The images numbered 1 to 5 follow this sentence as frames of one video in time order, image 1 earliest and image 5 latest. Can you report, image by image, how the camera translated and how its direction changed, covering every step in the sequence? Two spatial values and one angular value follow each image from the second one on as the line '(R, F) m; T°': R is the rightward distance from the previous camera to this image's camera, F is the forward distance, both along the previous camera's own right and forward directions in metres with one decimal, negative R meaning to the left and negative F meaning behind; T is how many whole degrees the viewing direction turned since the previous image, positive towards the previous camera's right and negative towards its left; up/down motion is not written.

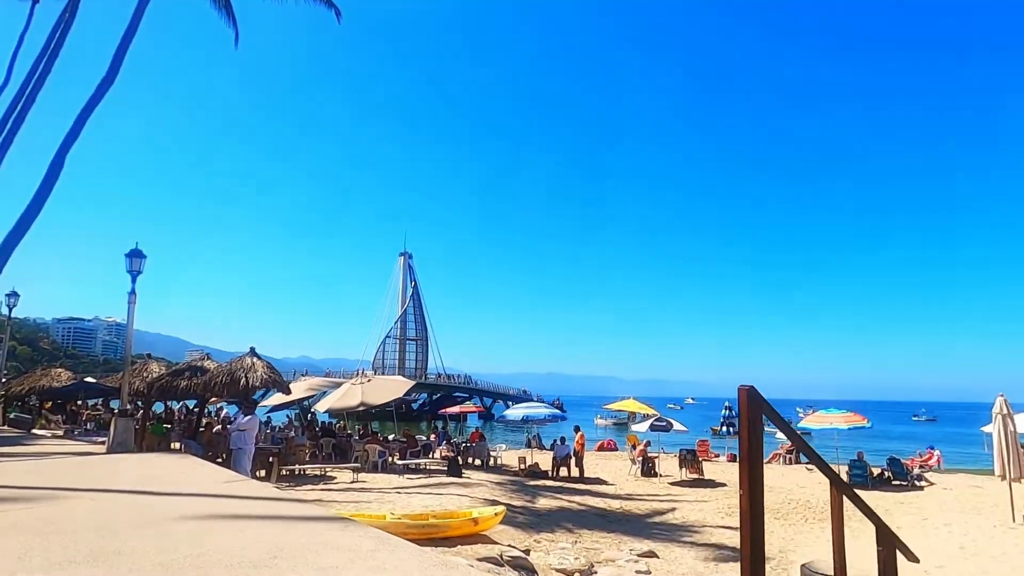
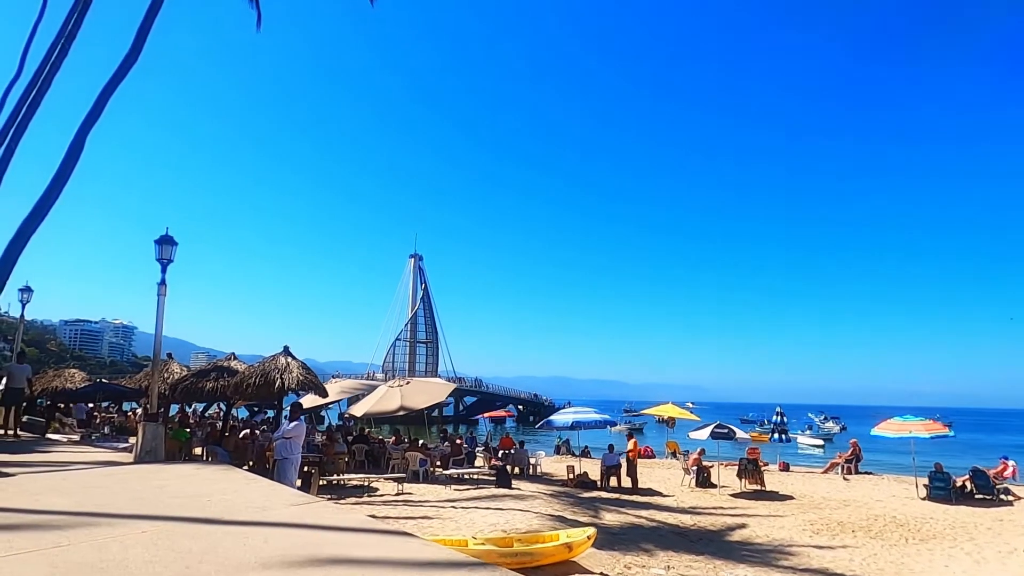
(-1.0, +1.1) m; 0°
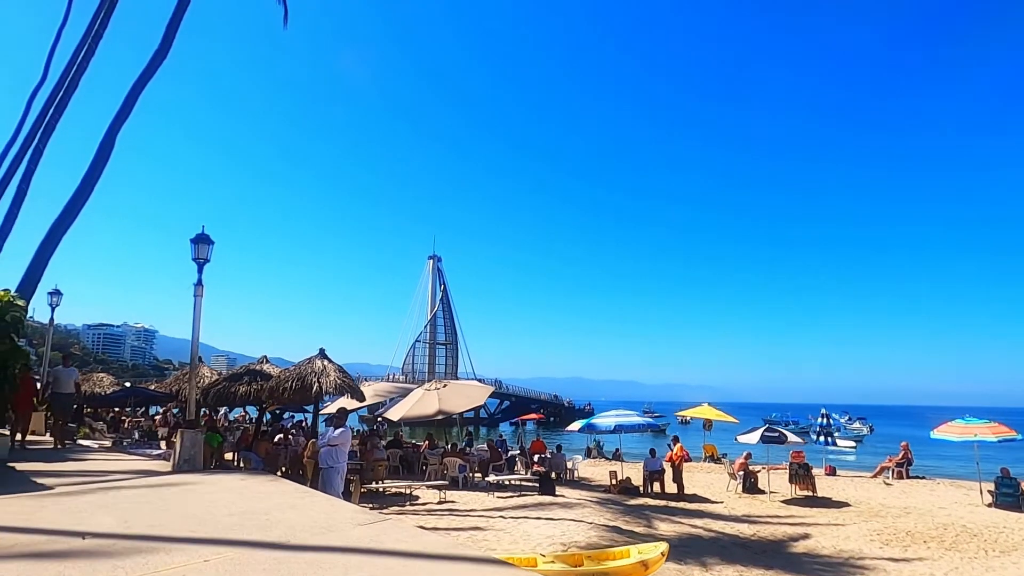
(-0.5, +0.5) m; -1°
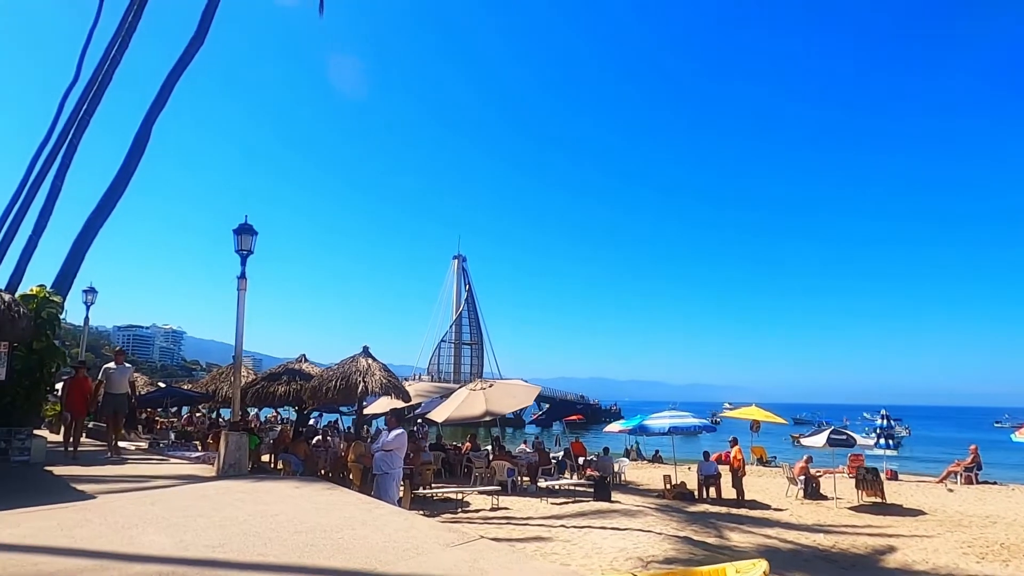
(-0.6, +0.7) m; -2°
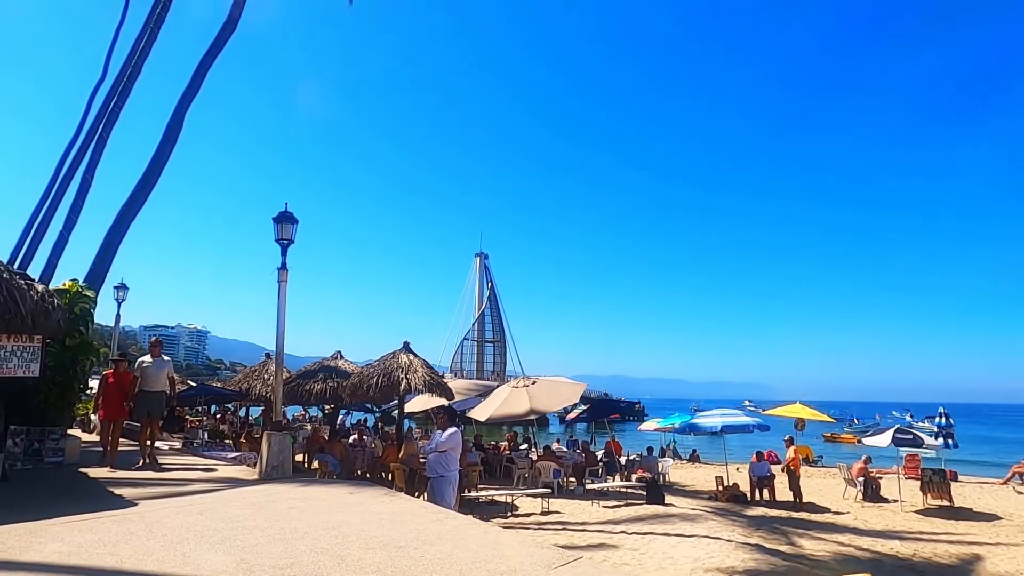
(-0.5, +0.6) m; -2°
